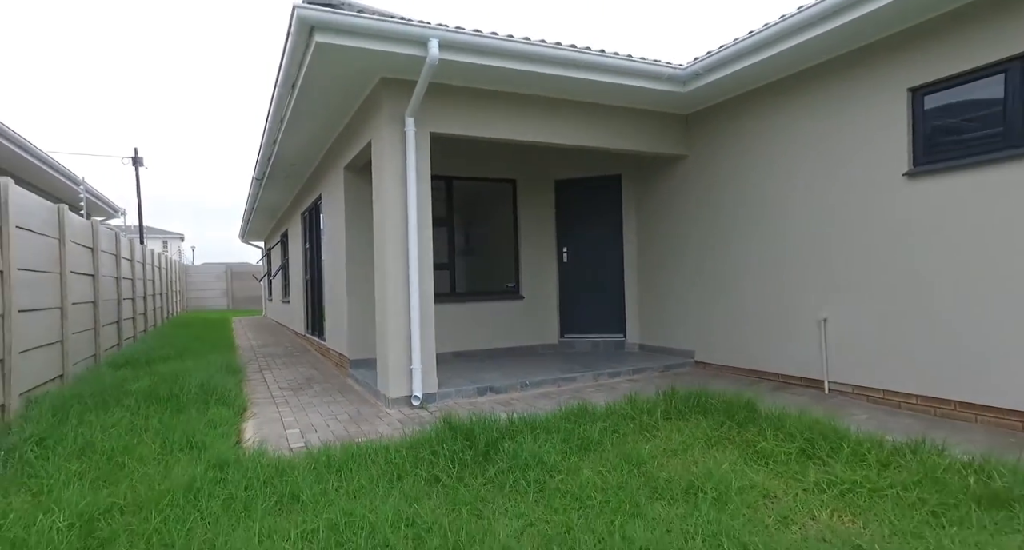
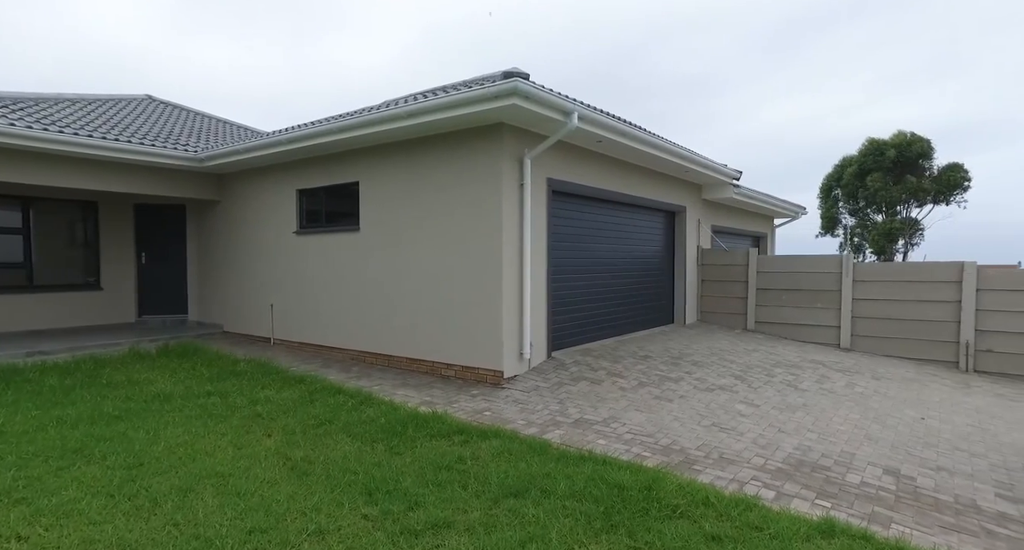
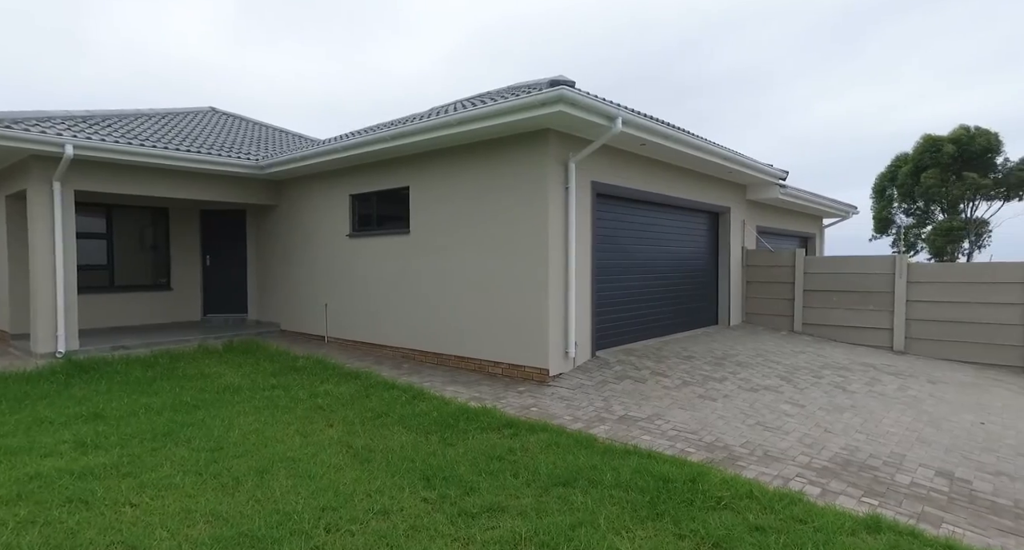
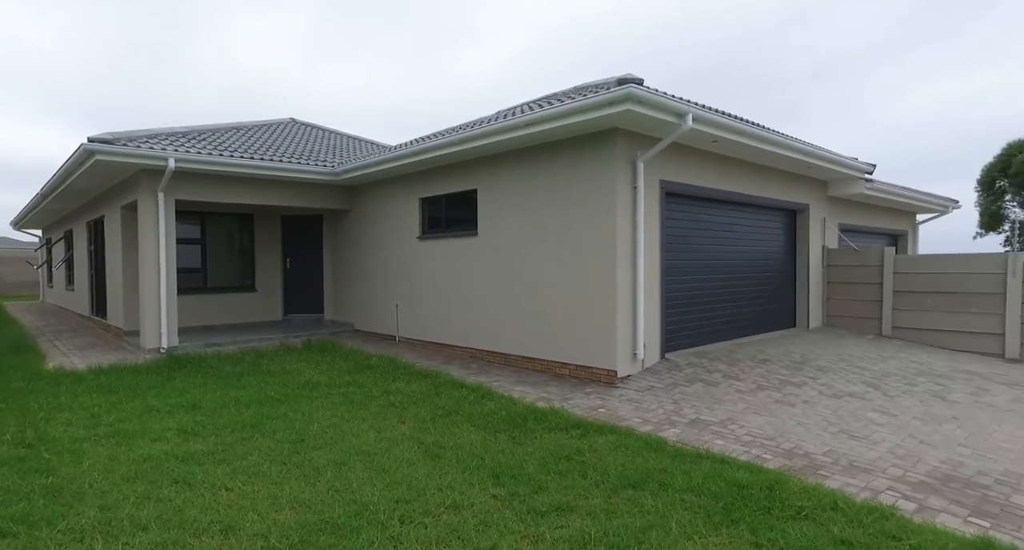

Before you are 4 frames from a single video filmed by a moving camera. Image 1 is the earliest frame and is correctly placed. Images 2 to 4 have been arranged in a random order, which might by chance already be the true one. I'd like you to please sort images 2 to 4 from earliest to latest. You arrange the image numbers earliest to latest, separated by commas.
4, 3, 2
